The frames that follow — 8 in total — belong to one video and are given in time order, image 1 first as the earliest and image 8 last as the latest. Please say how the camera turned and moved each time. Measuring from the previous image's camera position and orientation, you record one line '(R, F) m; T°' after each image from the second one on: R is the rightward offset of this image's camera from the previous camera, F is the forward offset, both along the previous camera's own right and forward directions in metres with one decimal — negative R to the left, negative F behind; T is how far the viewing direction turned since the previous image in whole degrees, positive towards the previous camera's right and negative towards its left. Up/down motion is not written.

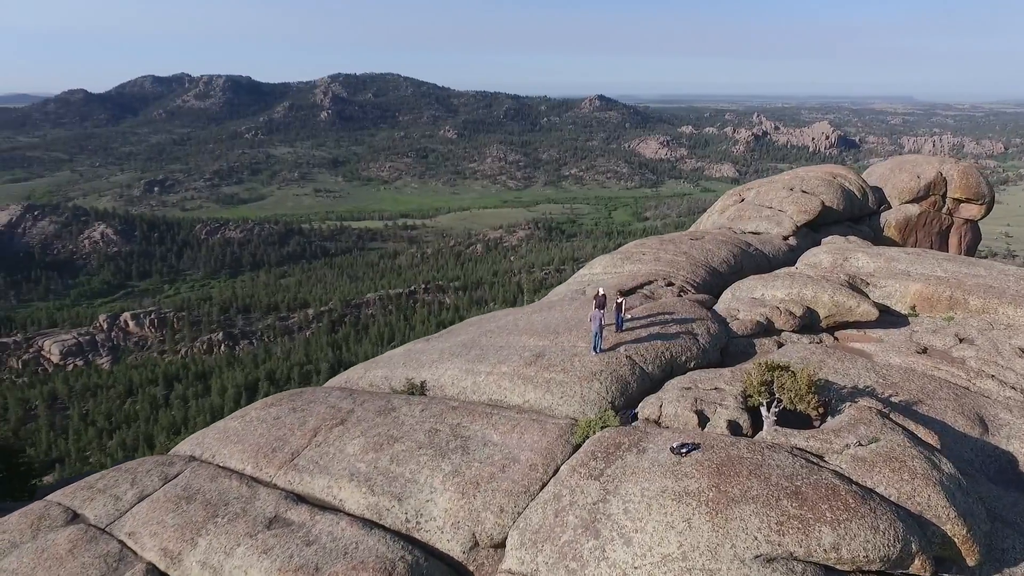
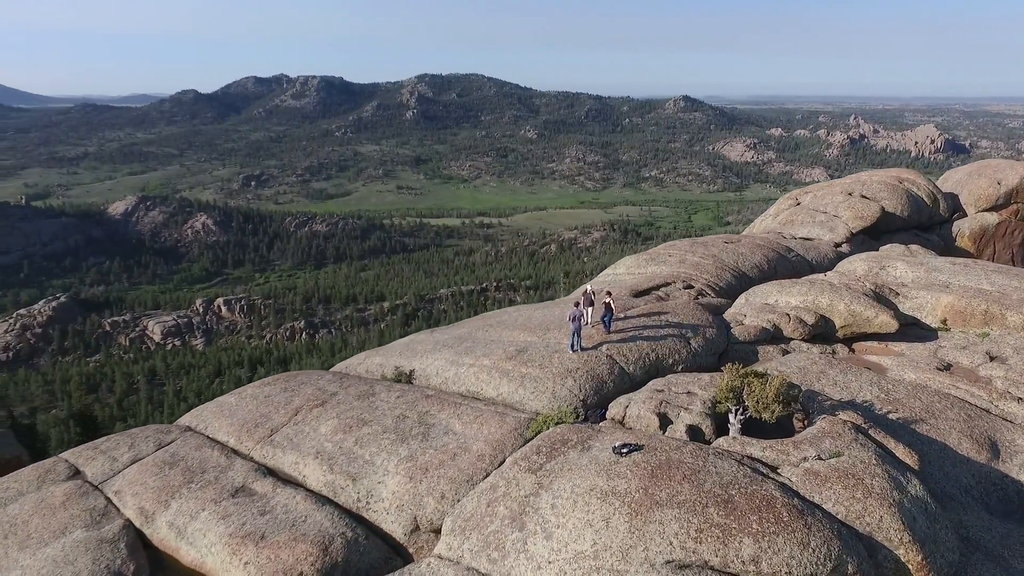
(+3.6, 0.0) m; -7°
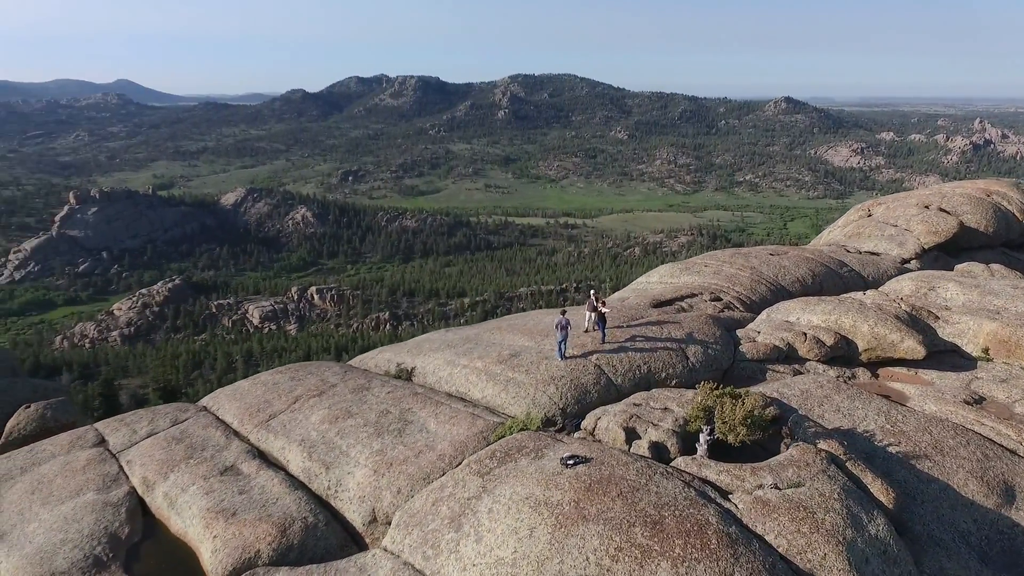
(+3.5, 0.0) m; -8°
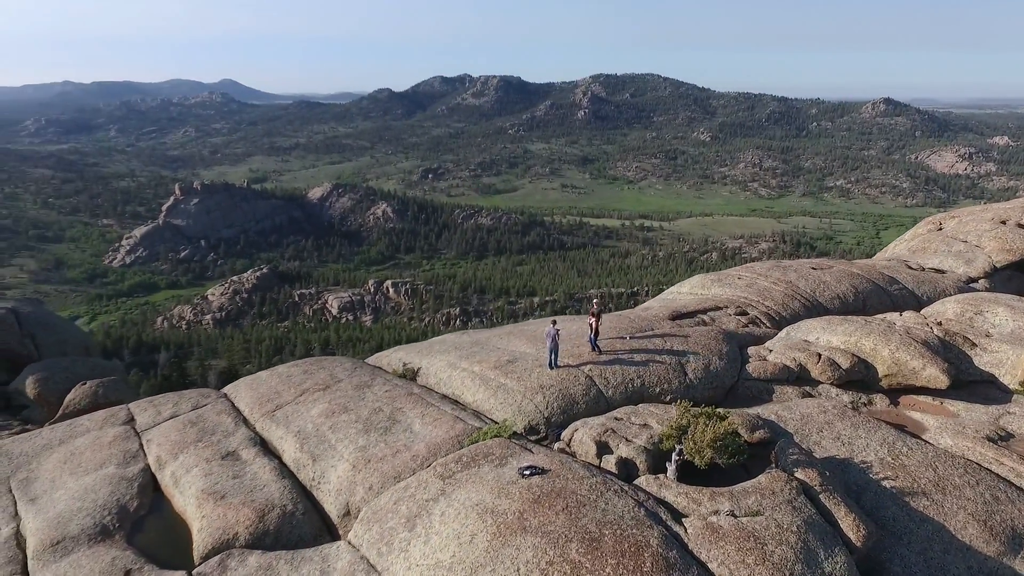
(+3.0, -0.1) m; -7°
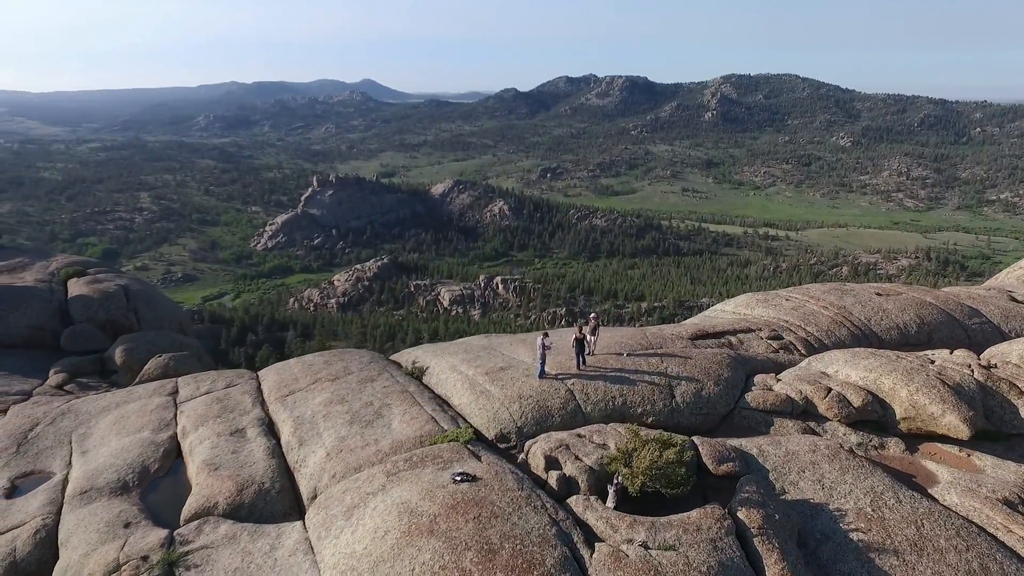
(+4.7, 0.0) m; -10°
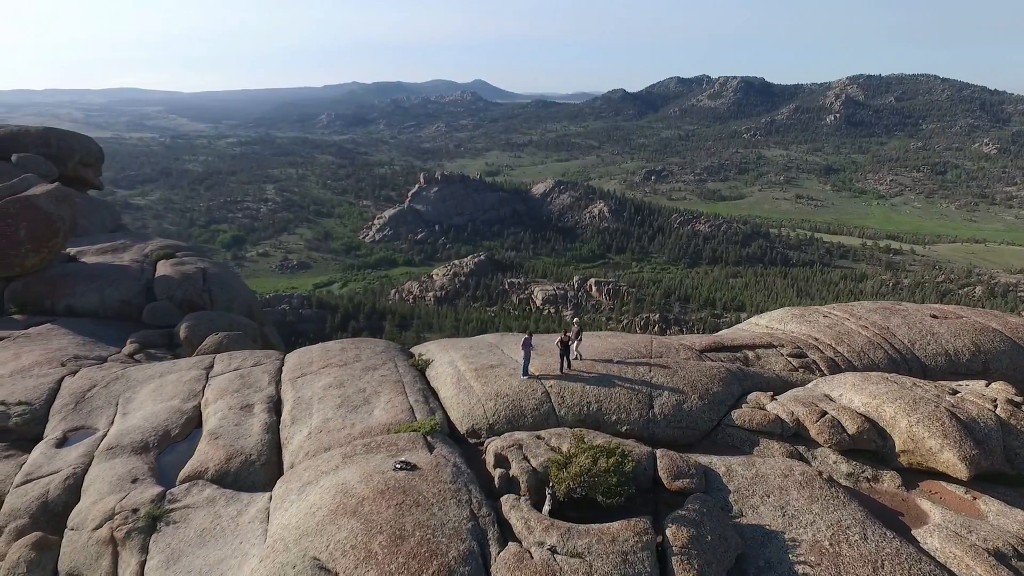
(+4.3, 0.0) m; -9°
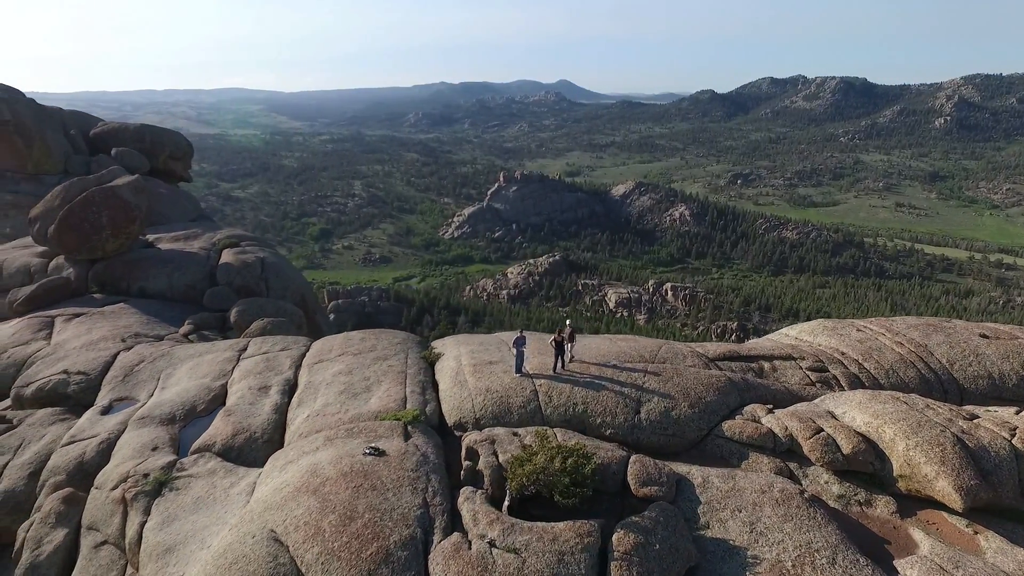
(+3.2, -0.1) m; -7°
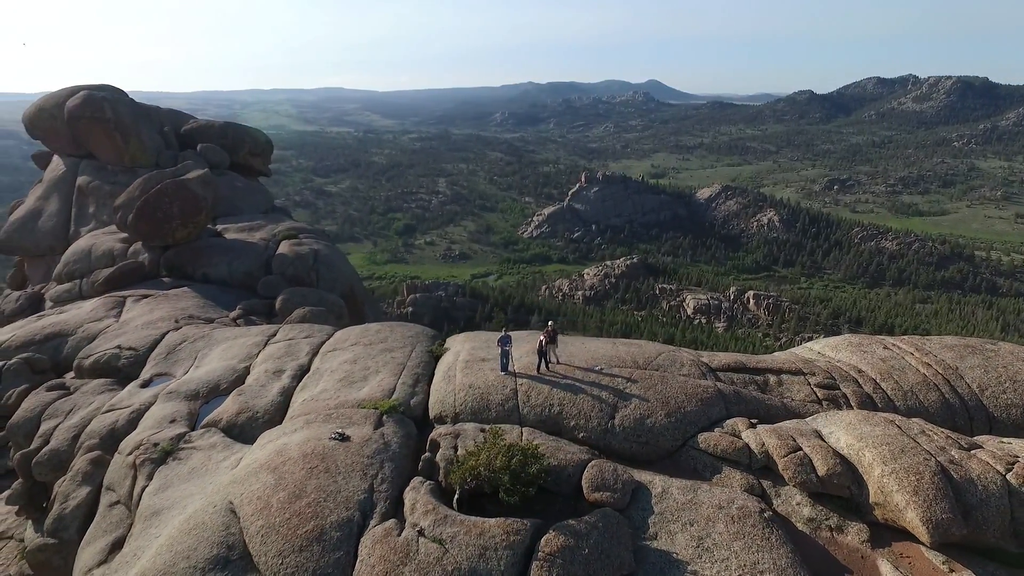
(+3.6, -0.1) m; -7°
